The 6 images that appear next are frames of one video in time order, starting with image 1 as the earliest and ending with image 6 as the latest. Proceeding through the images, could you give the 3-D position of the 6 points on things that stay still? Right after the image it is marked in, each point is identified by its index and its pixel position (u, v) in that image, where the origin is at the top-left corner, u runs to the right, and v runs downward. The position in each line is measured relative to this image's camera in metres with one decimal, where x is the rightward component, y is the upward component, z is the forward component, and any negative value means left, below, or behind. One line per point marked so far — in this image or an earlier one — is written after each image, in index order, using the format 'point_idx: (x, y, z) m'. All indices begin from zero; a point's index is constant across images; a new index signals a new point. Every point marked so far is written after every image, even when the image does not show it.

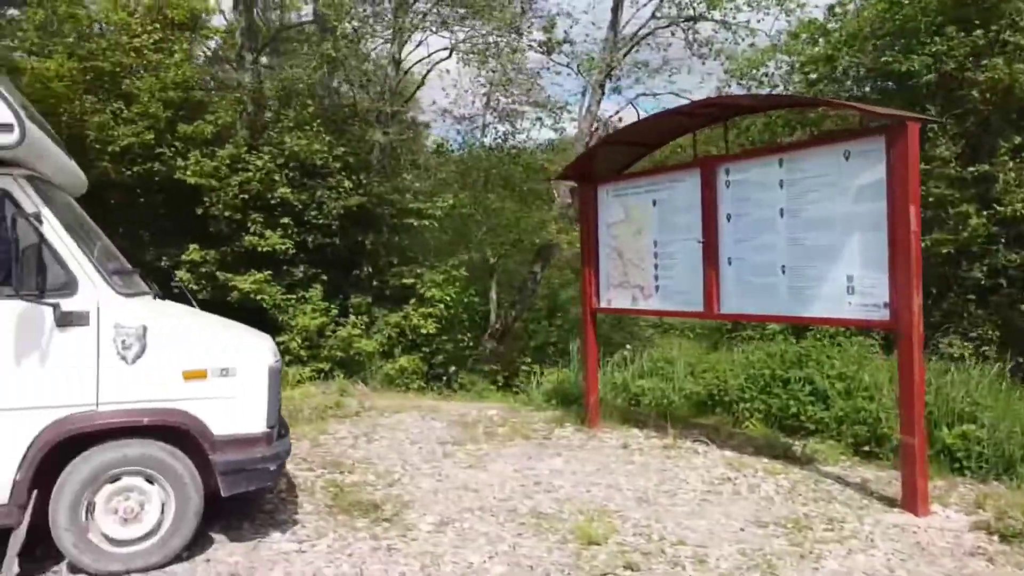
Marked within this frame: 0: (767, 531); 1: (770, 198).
0: (+1.5, -1.4, +4.5) m
1: (+1.9, +0.7, +5.8) m
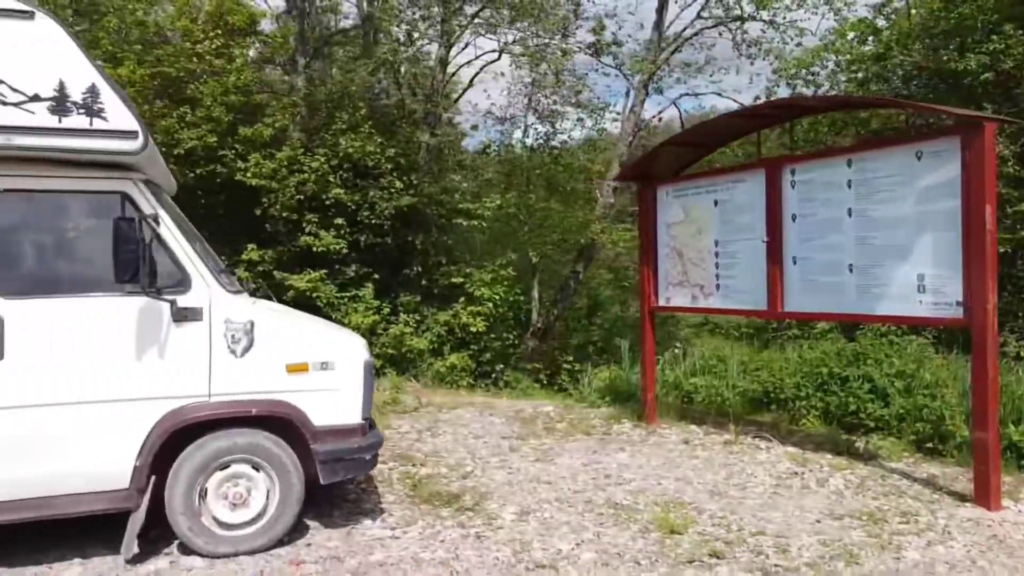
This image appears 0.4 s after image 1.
0: (+1.9, -1.4, +4.6) m
1: (+2.4, +0.7, +5.8) m
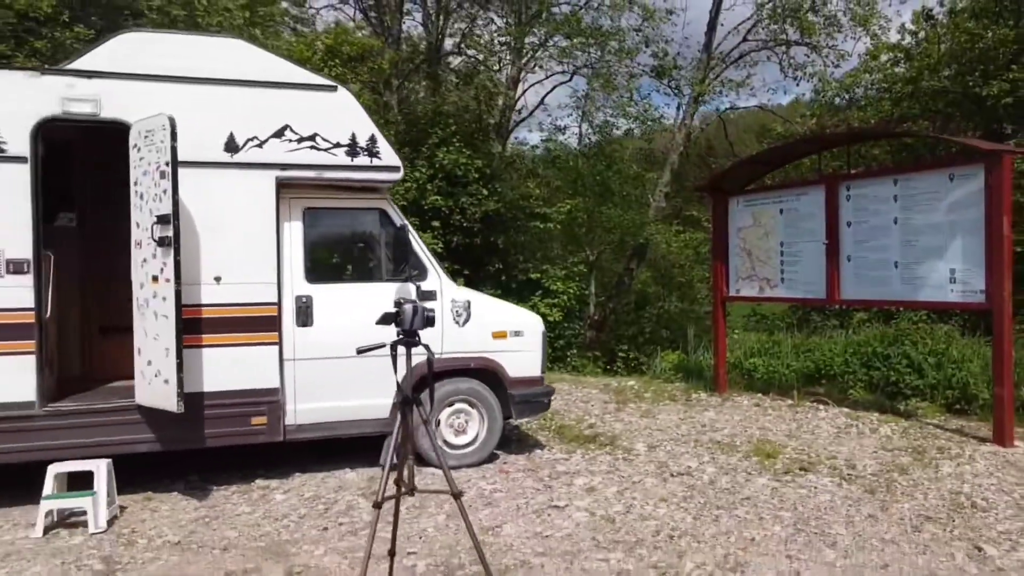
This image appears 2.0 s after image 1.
0: (+3.0, -1.3, +6.2) m
1: (+3.5, +0.7, +7.4) m
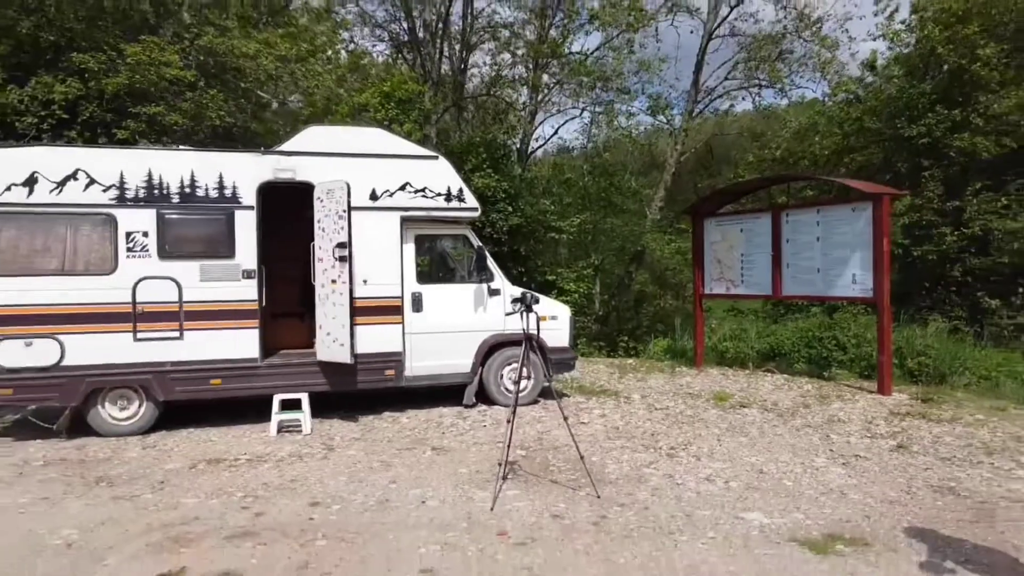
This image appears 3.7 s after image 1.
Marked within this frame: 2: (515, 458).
0: (+3.4, -1.3, +9.2) m
1: (+3.9, +0.8, +10.4) m
2: (0.0, -1.4, +6.5) m
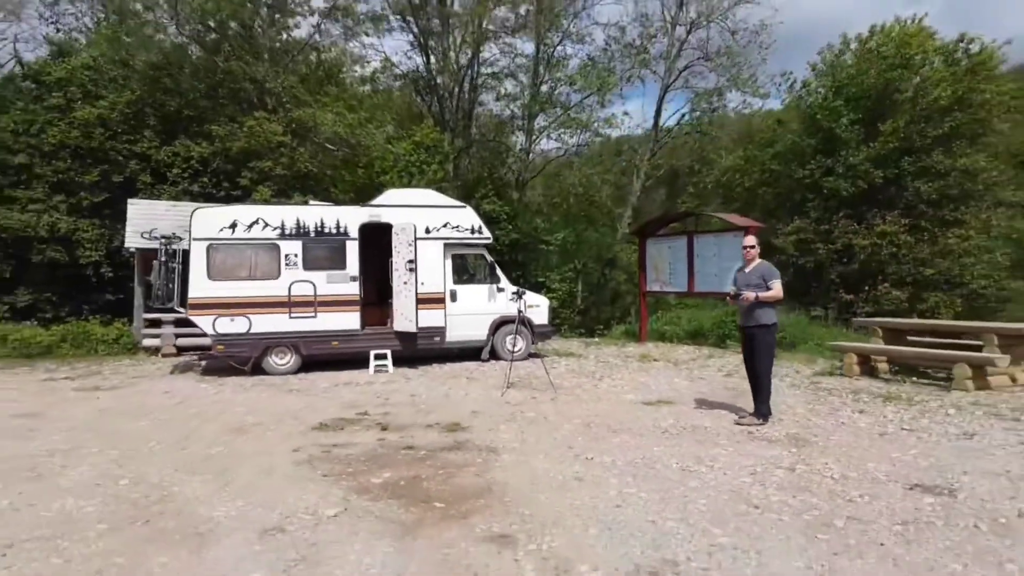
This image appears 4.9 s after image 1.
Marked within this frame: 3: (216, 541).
0: (+3.4, -1.3, +14.4) m
1: (+3.9, +0.8, +15.6) m
2: (0.0, -1.4, +11.7) m
3: (-1.8, -1.6, +4.9) m
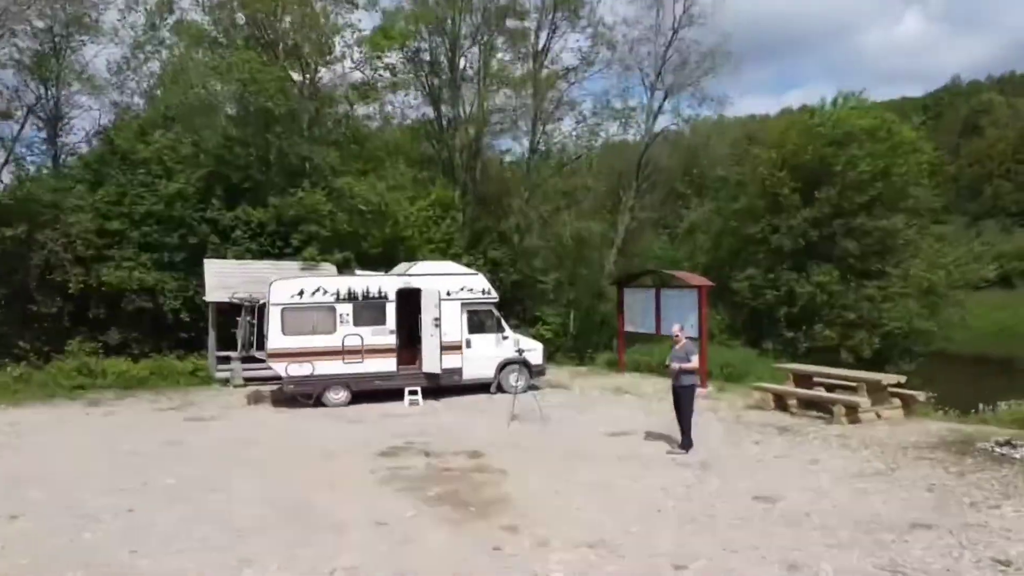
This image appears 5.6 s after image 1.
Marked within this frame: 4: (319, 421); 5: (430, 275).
0: (+3.5, -2.3, +18.2) m
1: (+4.0, -0.3, +19.4) m
2: (+0.1, -2.4, +15.5) m
3: (-1.8, -2.7, +8.7) m
4: (-3.7, -2.5, +15.2) m
5: (-1.8, +0.3, +17.1) m
